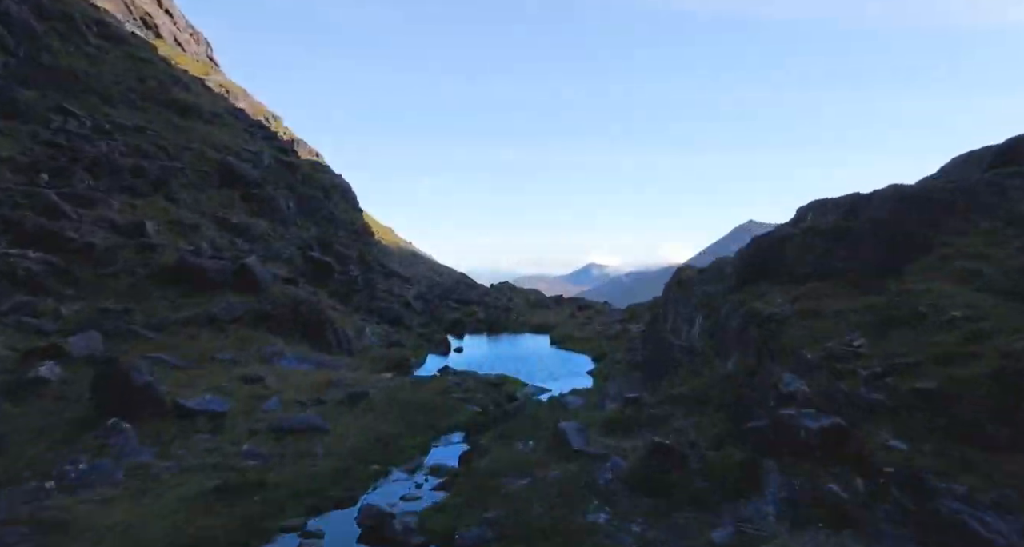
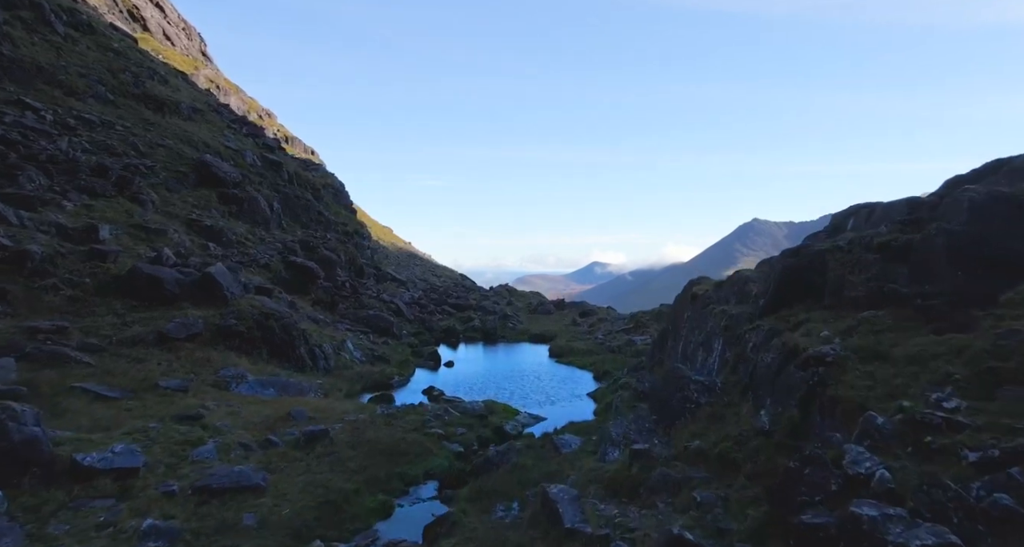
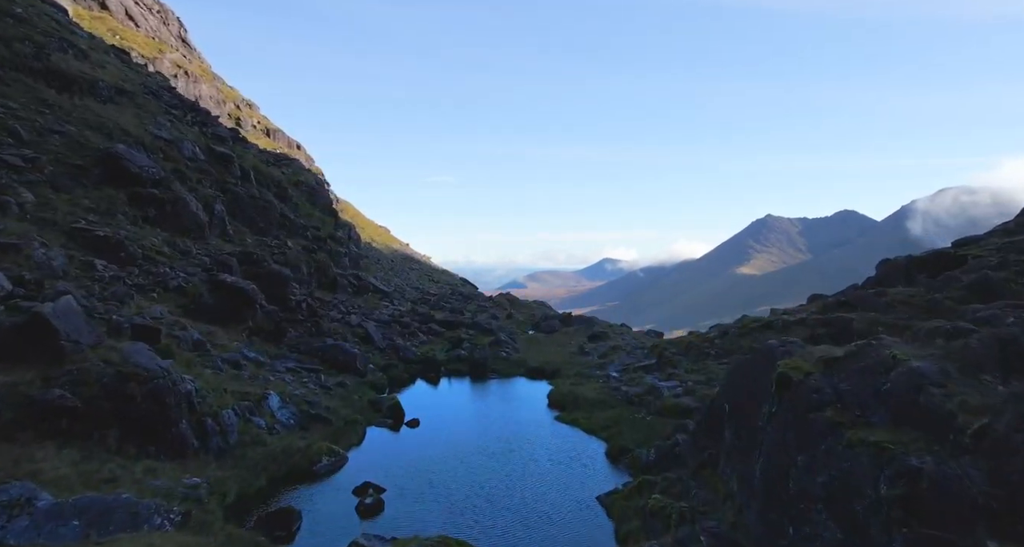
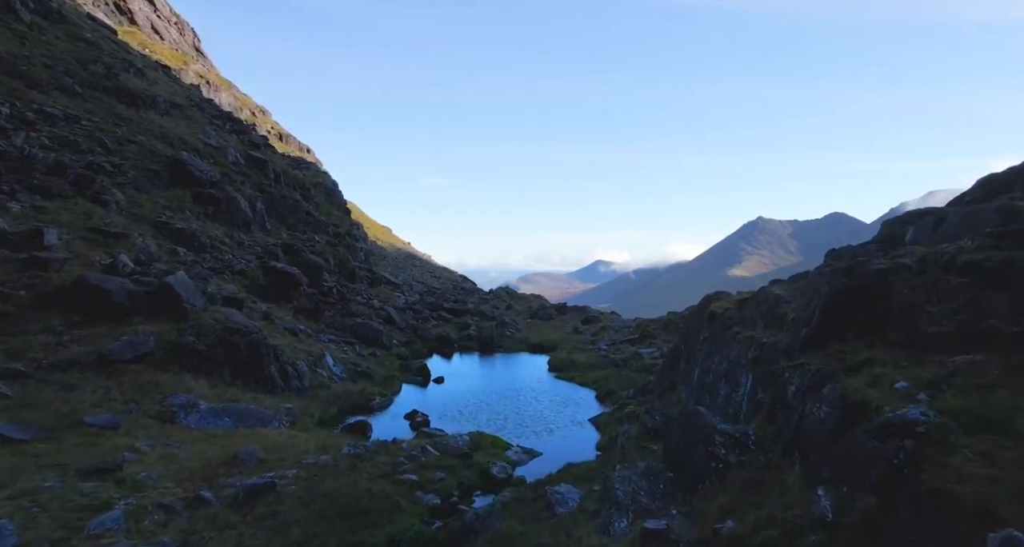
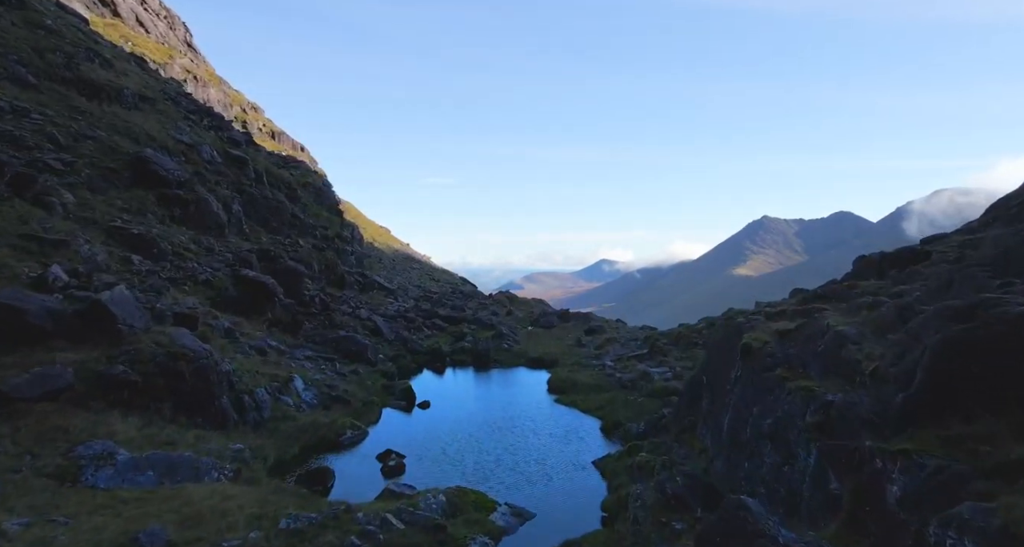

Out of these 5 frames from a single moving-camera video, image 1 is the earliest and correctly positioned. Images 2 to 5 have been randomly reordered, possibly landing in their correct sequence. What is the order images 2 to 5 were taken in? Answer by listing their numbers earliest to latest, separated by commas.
2, 4, 5, 3
